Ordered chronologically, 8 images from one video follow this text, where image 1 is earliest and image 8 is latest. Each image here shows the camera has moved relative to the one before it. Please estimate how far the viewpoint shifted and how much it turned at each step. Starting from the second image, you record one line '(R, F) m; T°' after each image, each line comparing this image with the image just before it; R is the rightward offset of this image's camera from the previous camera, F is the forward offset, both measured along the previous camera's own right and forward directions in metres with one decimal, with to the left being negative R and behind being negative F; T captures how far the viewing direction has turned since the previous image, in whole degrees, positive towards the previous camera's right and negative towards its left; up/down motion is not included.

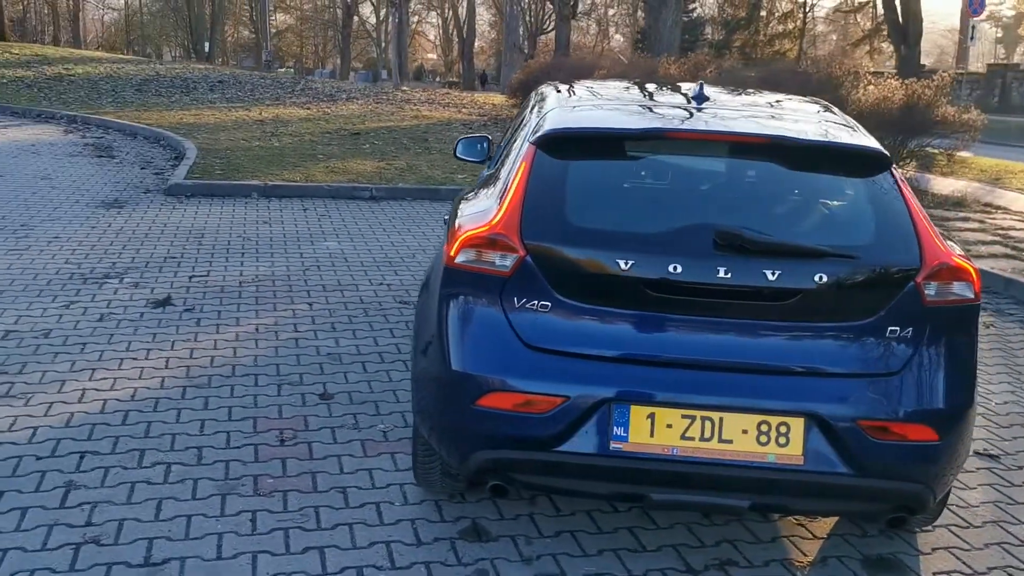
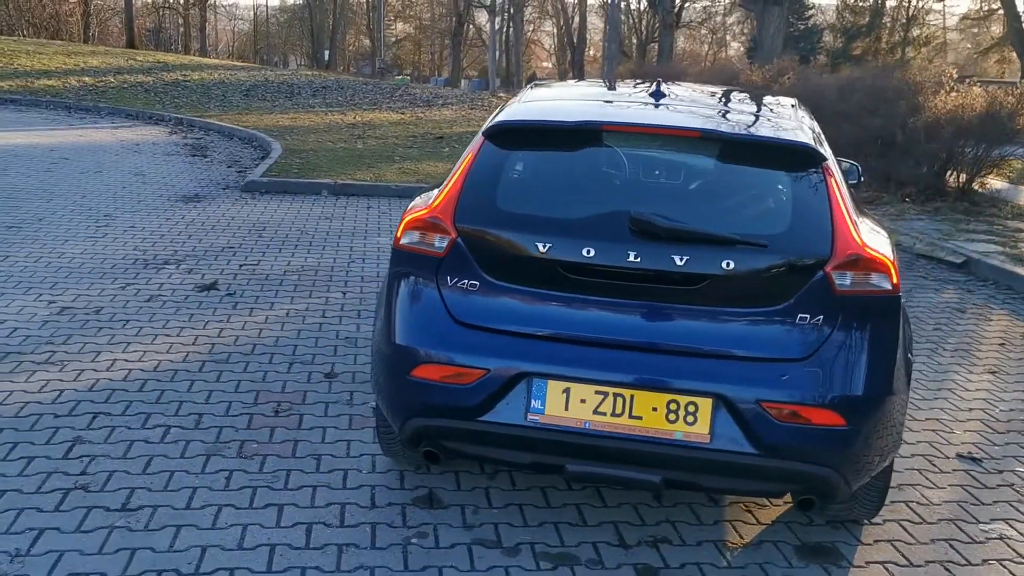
(+0.6, -0.2) m; -6°
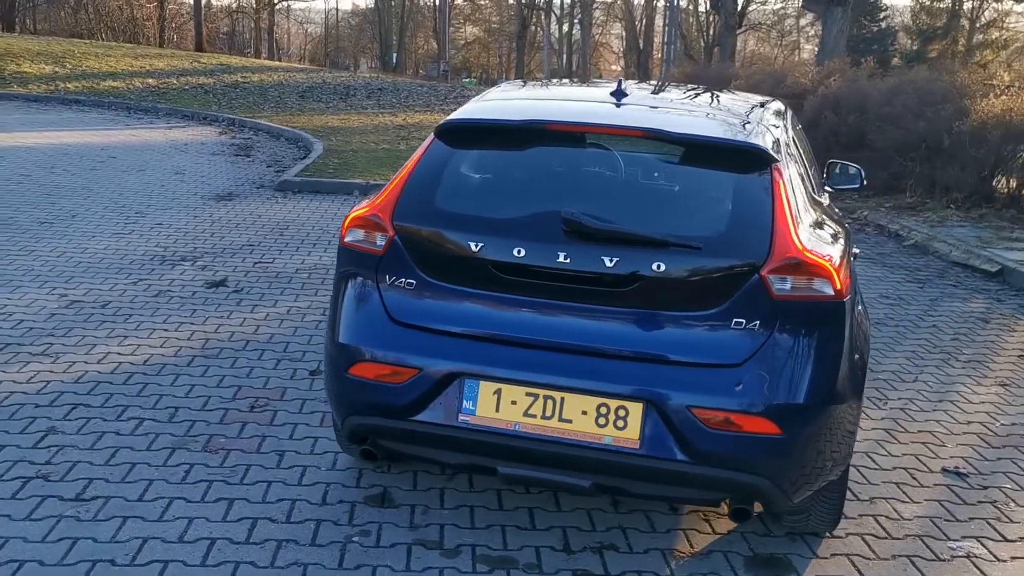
(+0.4, 0.0) m; -4°
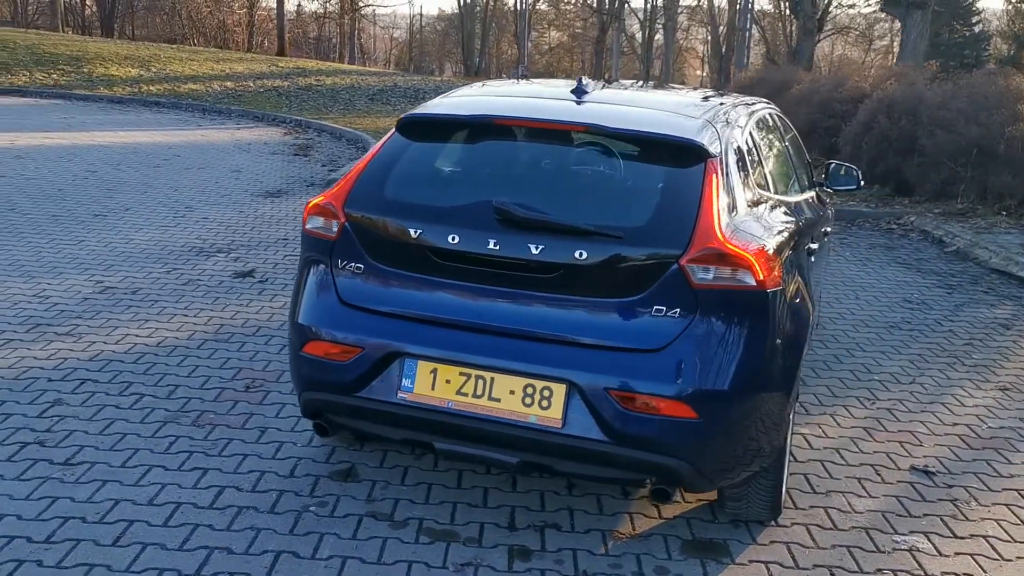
(+0.5, -0.2) m; -5°
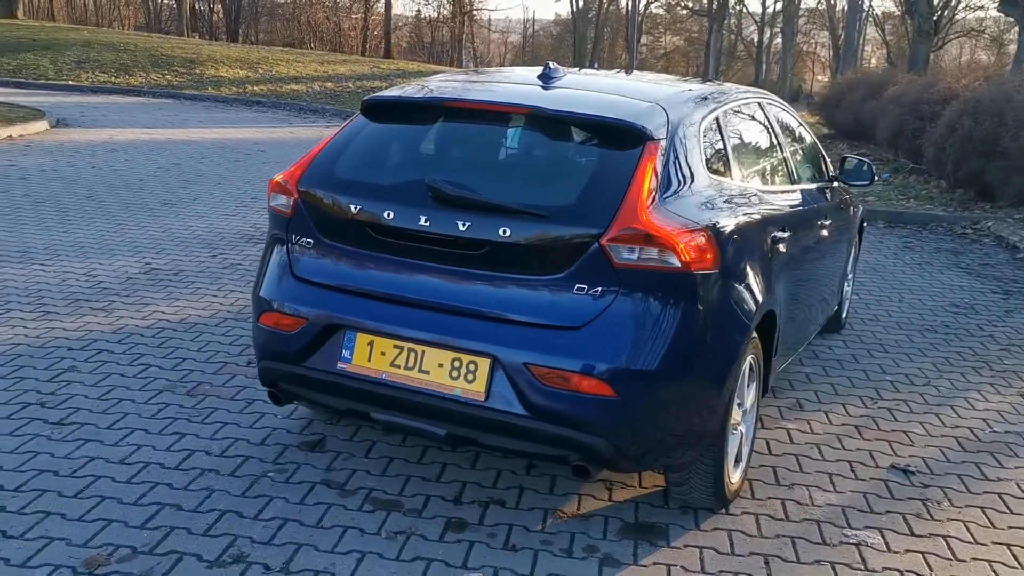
(+0.6, 0.0) m; -6°
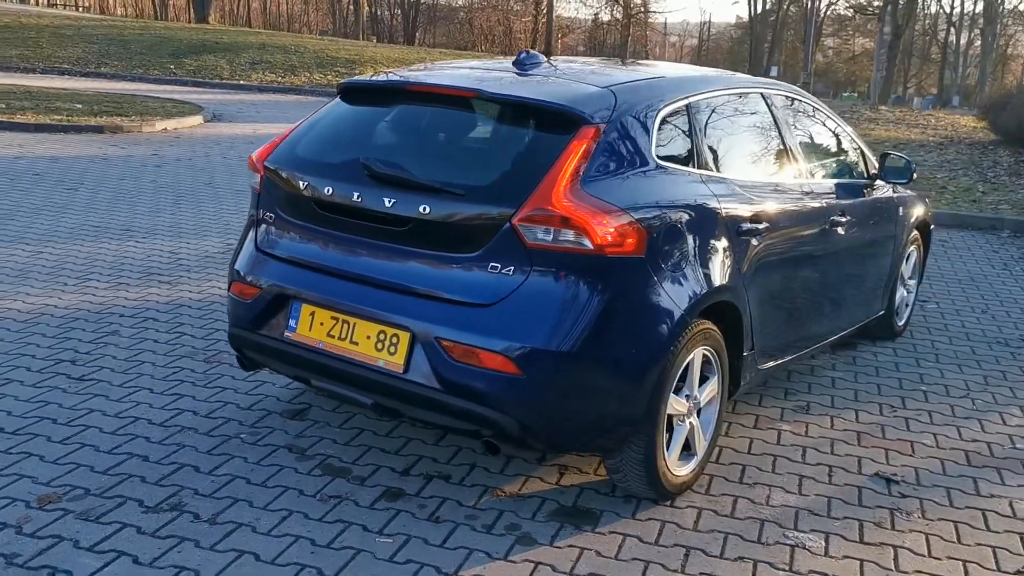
(+0.9, 0.0) m; -10°
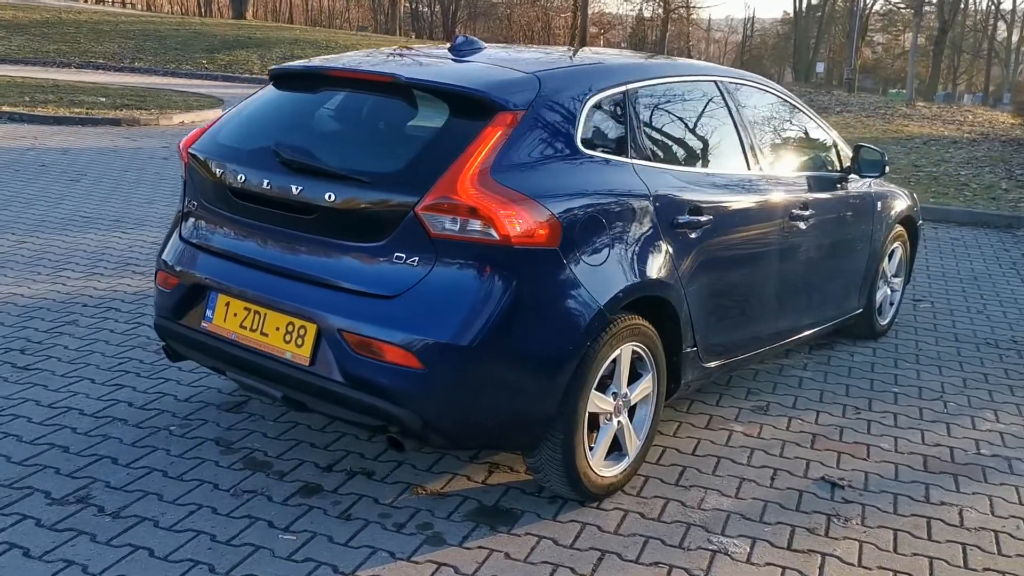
(+0.5, +0.1) m; -2°
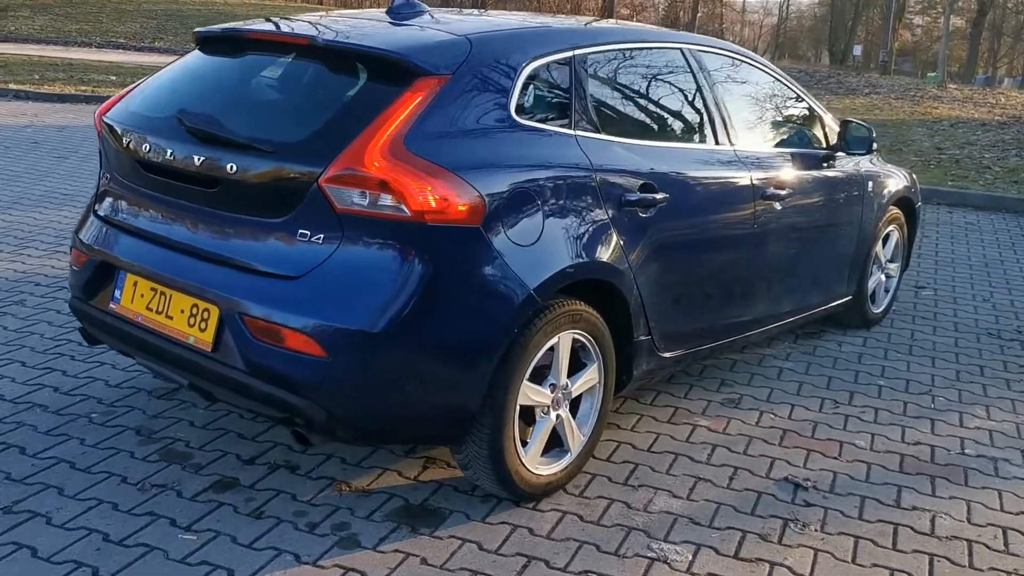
(+0.3, +0.3) m; -2°
